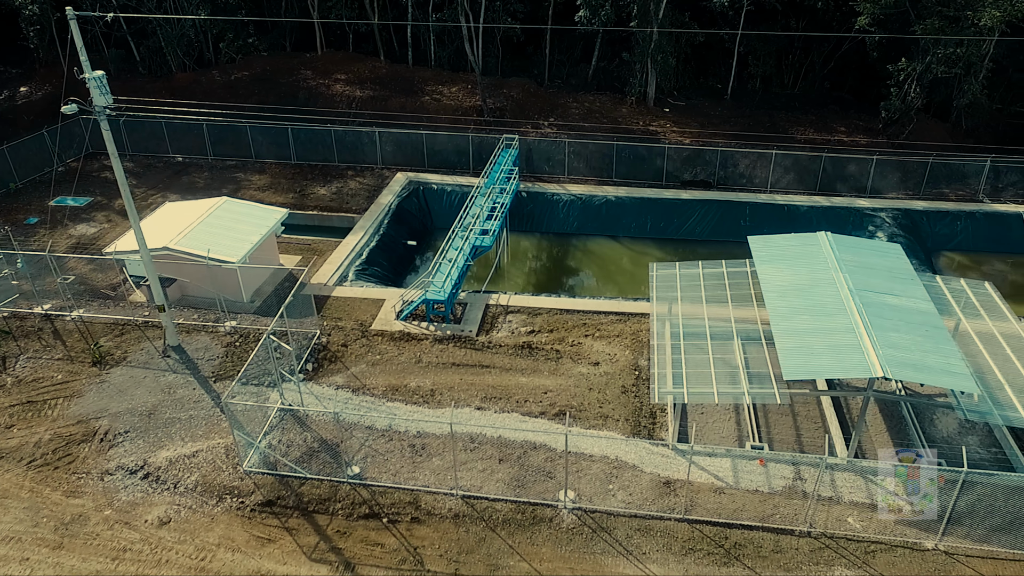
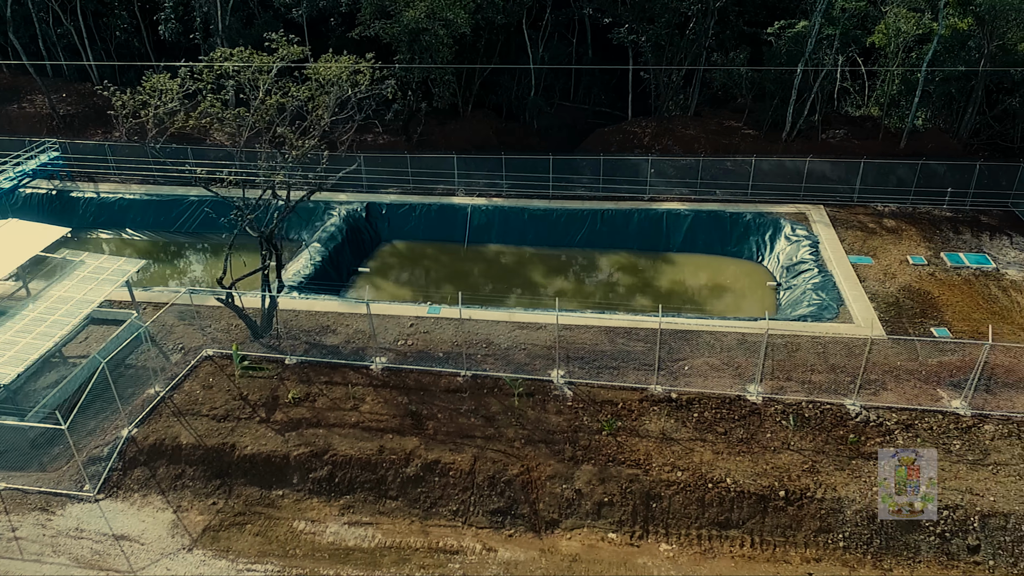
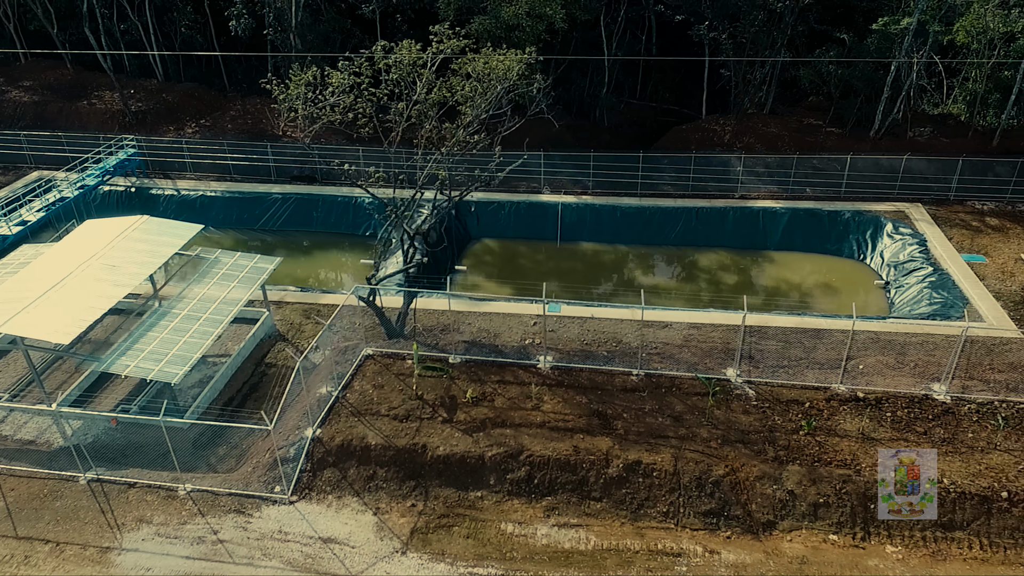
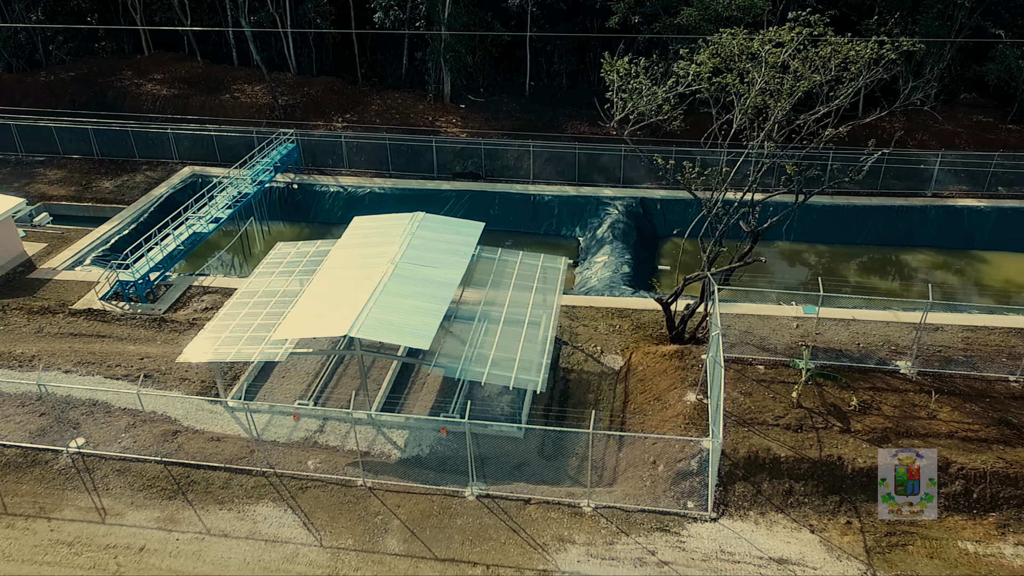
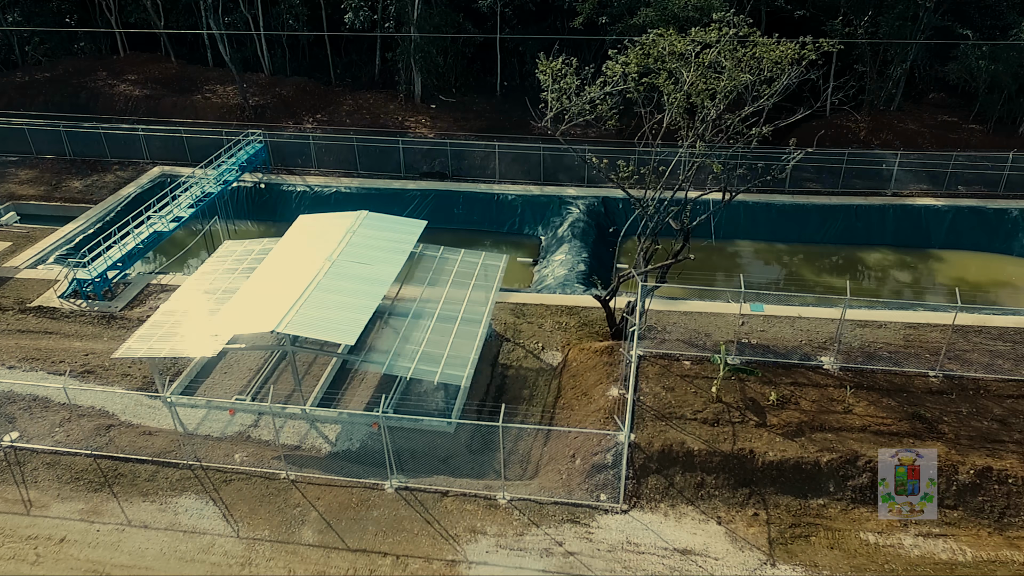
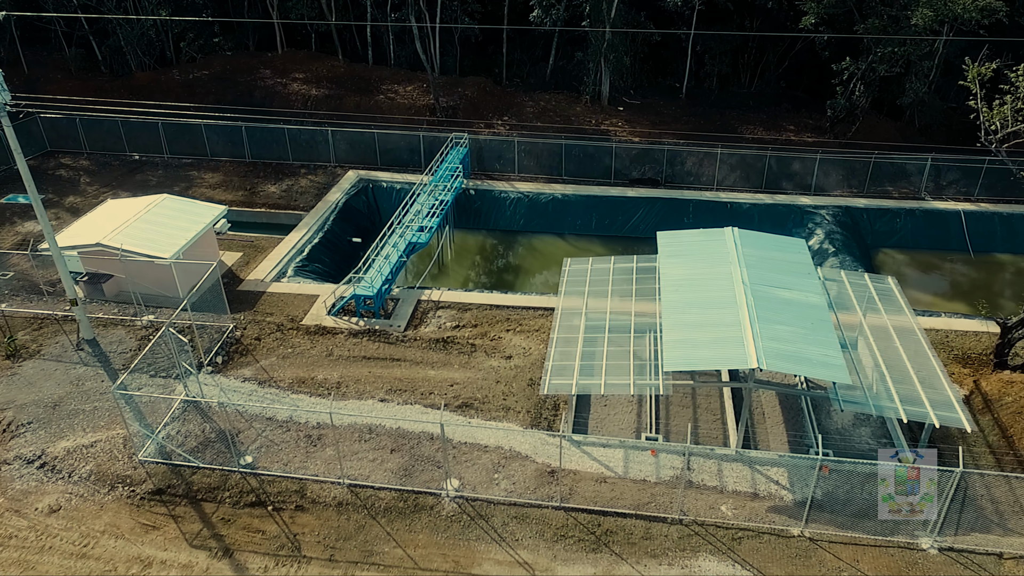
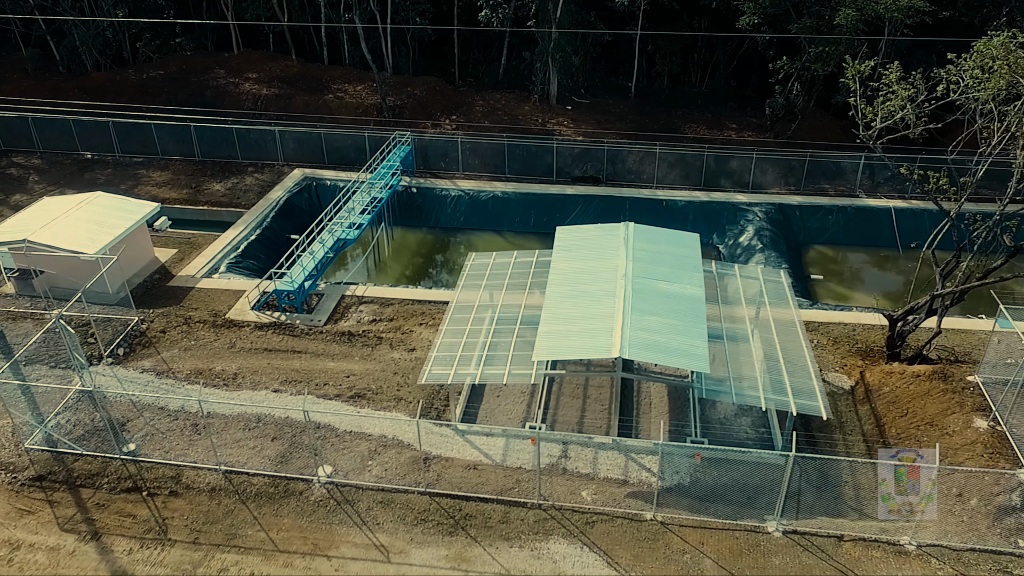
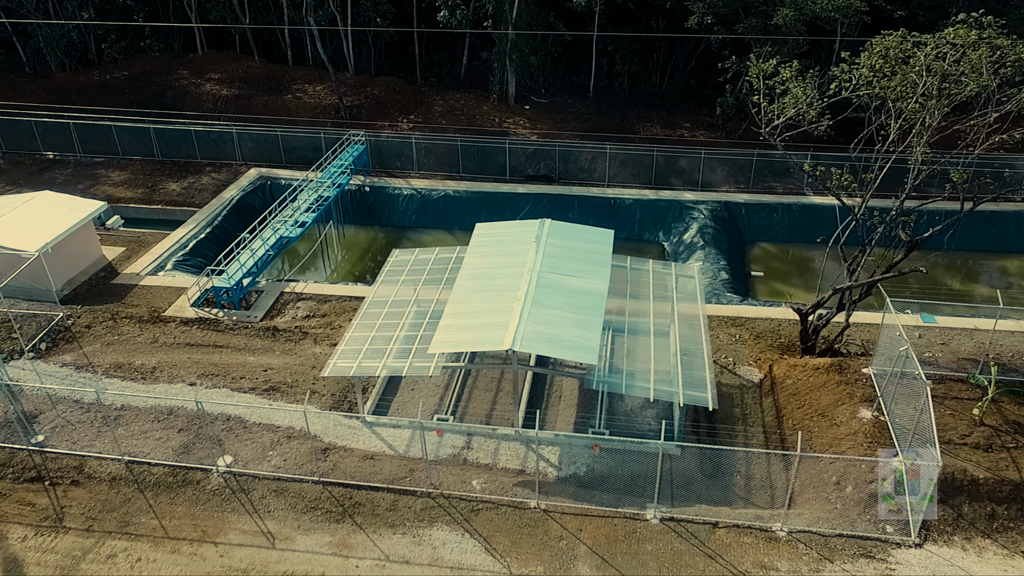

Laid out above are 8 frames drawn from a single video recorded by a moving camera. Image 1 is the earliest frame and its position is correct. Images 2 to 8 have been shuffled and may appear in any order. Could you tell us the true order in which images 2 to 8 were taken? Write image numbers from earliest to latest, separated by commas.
6, 7, 8, 4, 5, 3, 2
